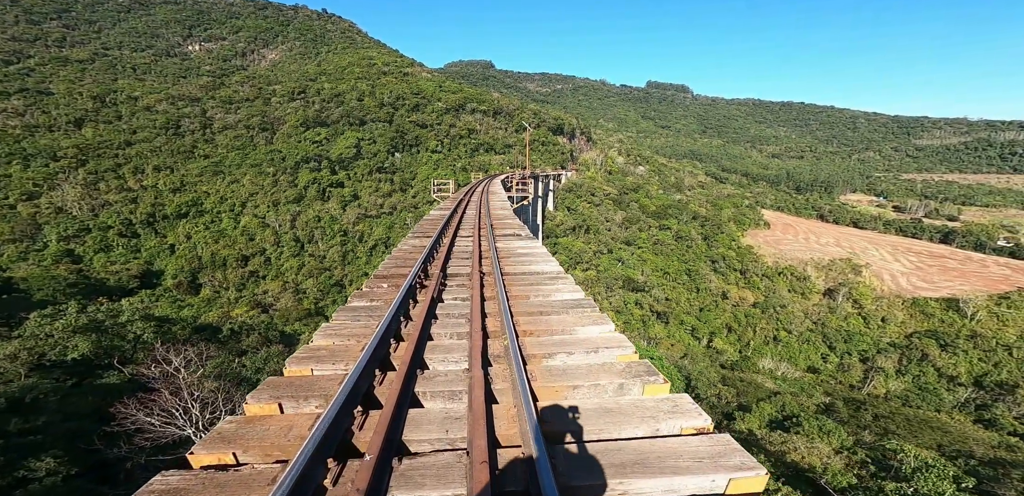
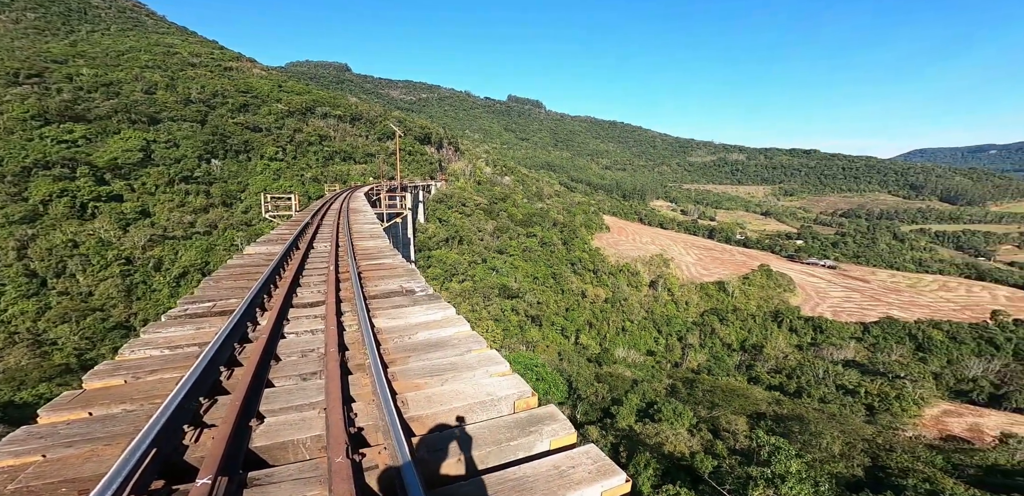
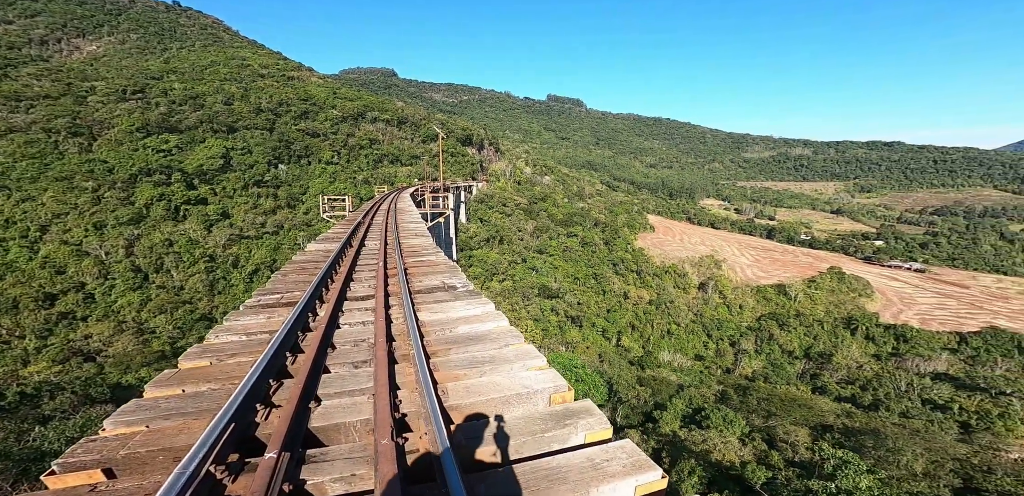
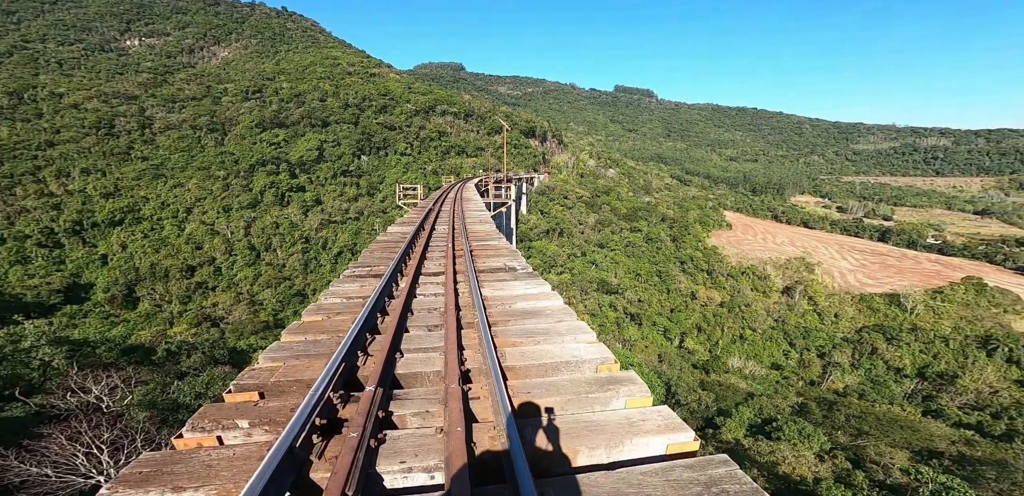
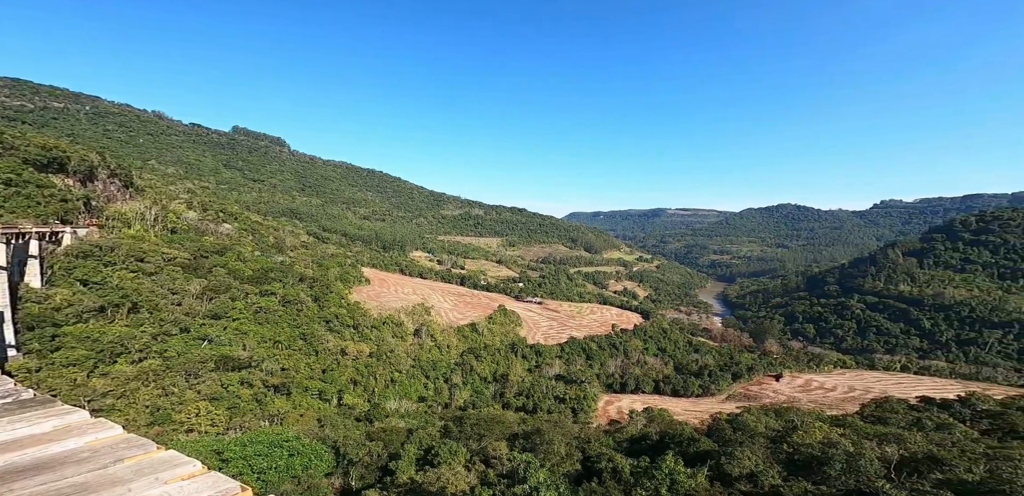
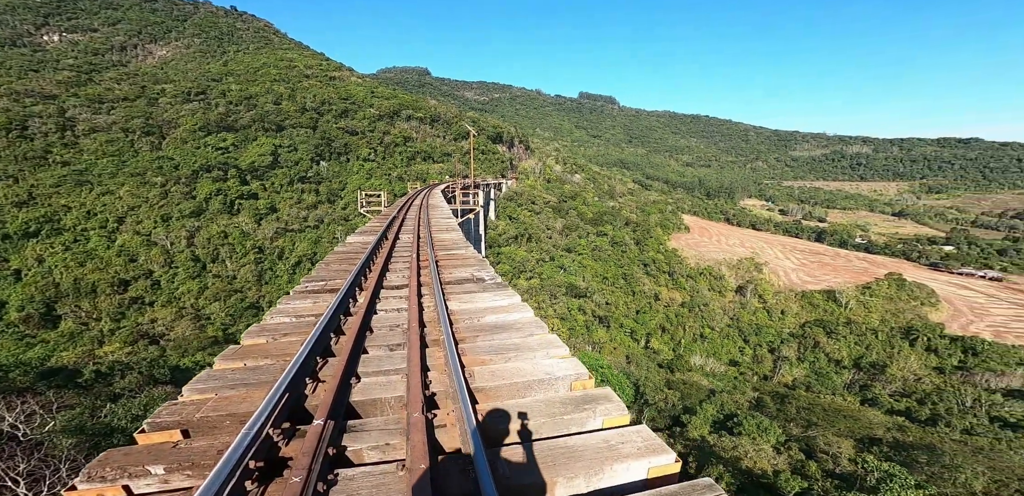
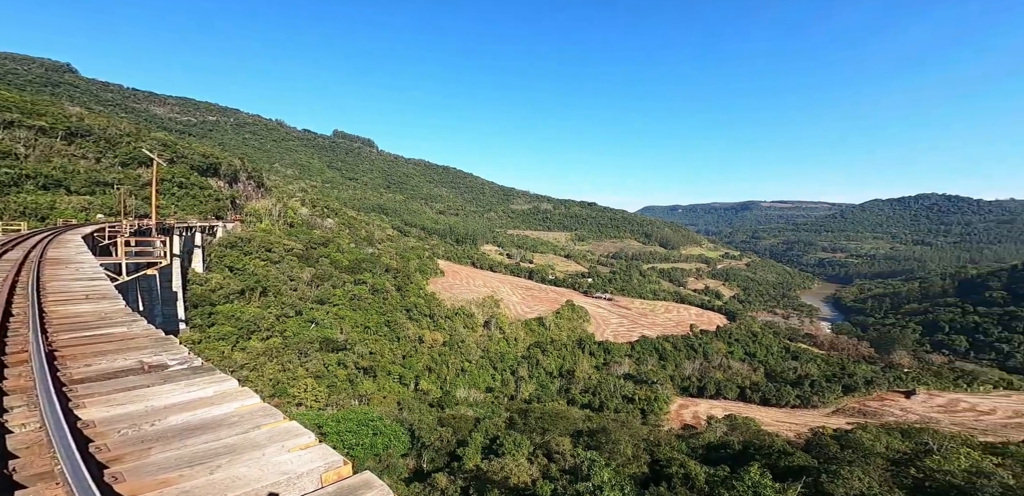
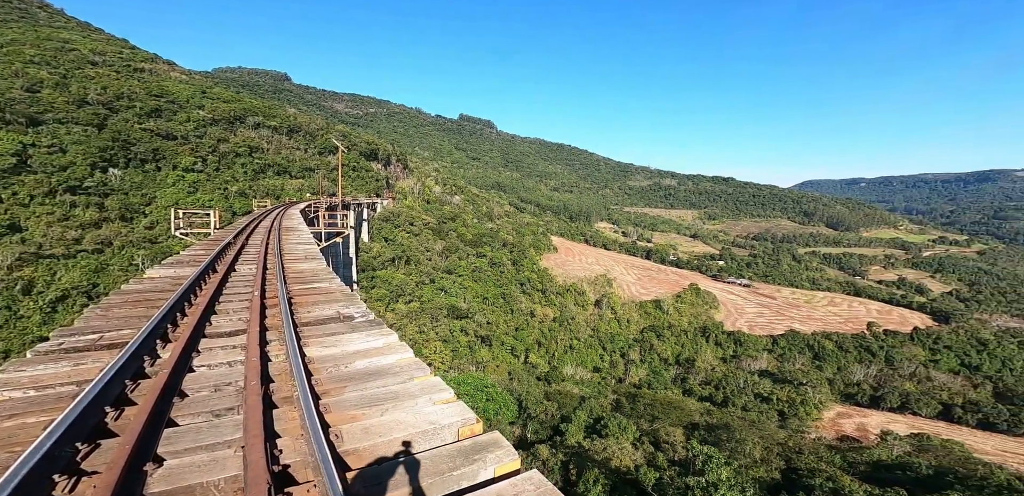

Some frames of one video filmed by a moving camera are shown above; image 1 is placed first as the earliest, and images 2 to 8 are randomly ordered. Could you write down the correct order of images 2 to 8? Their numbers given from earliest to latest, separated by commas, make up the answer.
4, 6, 3, 2, 8, 7, 5
